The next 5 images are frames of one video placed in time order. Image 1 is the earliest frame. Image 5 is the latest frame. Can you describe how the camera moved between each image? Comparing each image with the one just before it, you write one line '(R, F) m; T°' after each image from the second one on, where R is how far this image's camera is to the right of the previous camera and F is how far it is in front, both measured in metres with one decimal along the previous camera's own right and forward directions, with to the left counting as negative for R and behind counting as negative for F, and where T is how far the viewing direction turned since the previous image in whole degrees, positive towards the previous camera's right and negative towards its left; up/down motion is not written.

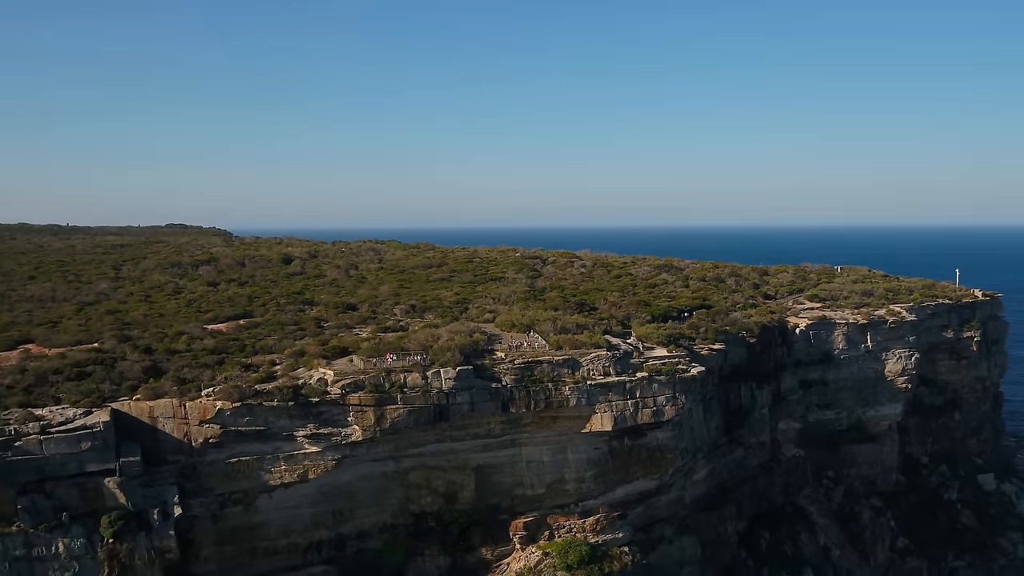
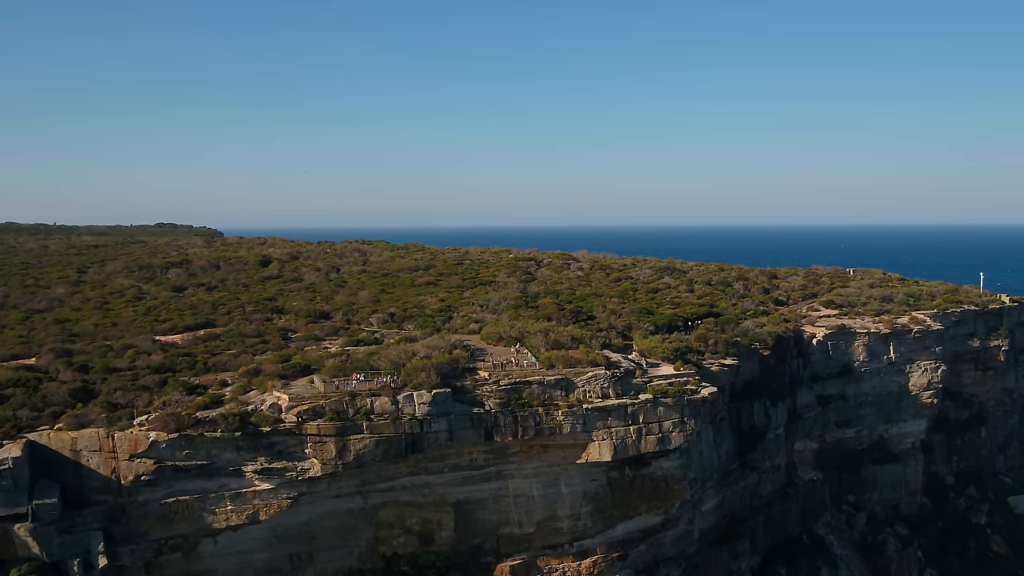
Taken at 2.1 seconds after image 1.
(+0.4, +3.0) m; 0°
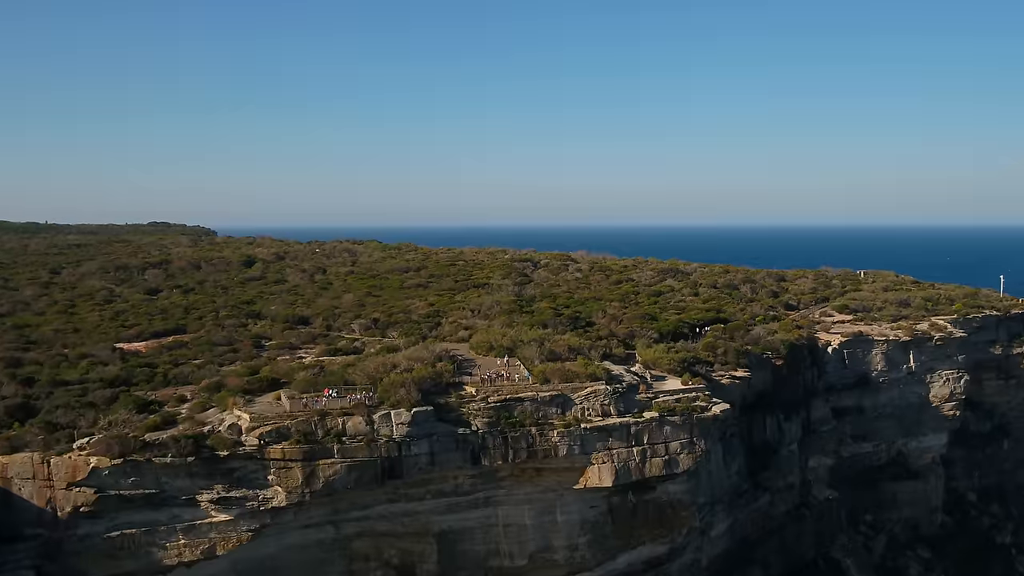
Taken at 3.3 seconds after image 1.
(+0.2, +2.1) m; 0°
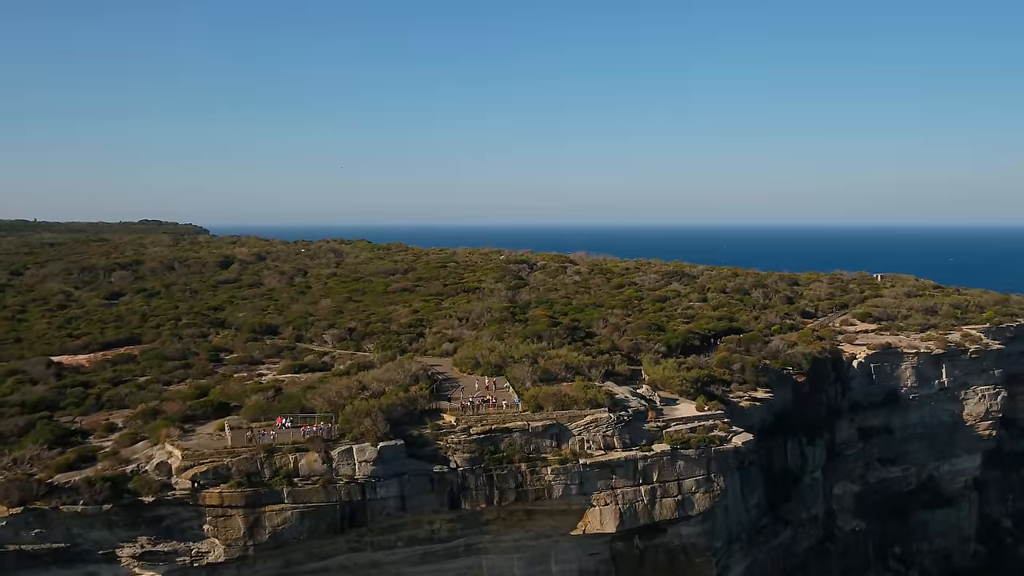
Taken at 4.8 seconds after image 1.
(+0.2, +2.8) m; 0°
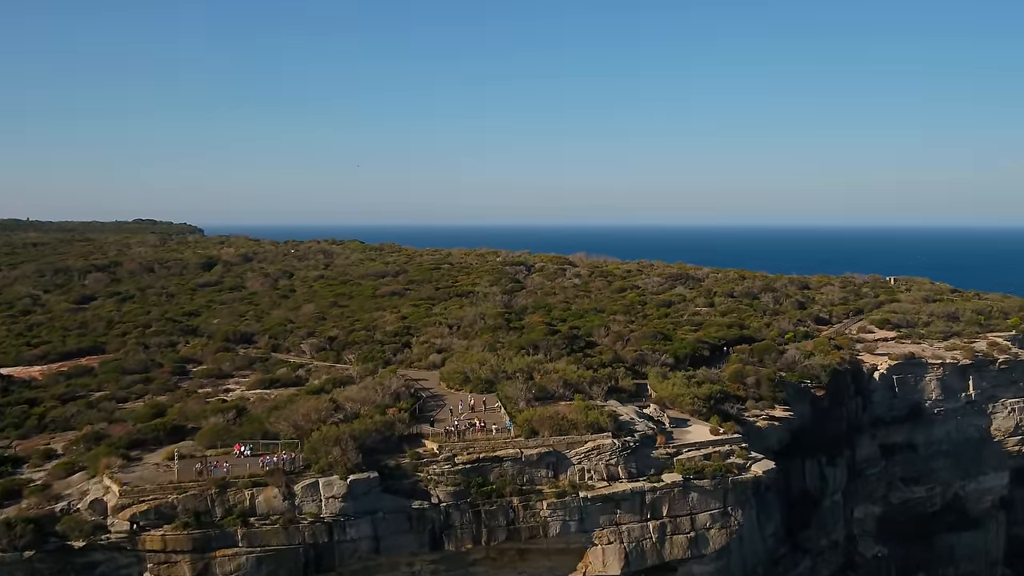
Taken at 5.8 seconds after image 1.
(+0.2, +1.9) m; 0°
